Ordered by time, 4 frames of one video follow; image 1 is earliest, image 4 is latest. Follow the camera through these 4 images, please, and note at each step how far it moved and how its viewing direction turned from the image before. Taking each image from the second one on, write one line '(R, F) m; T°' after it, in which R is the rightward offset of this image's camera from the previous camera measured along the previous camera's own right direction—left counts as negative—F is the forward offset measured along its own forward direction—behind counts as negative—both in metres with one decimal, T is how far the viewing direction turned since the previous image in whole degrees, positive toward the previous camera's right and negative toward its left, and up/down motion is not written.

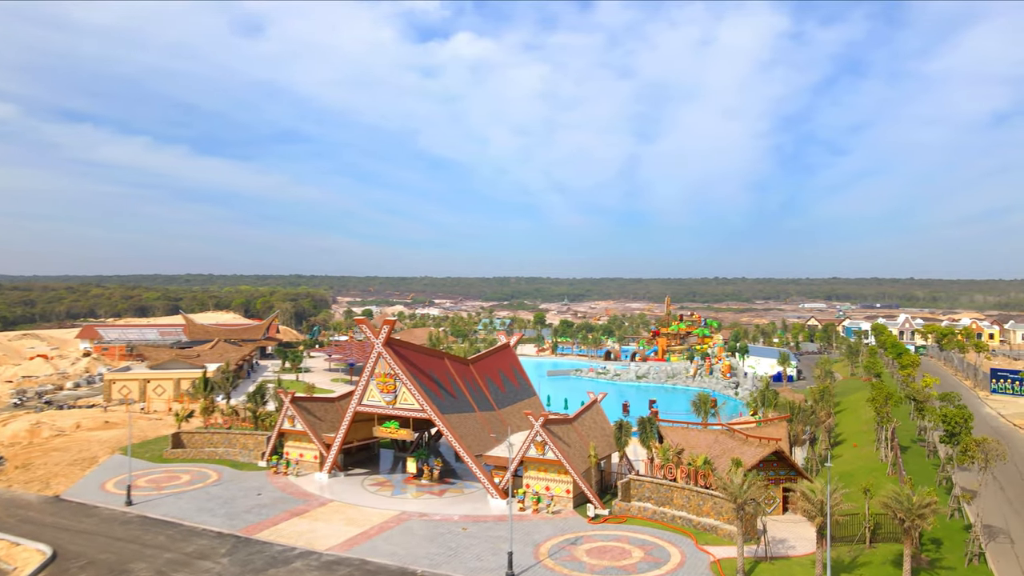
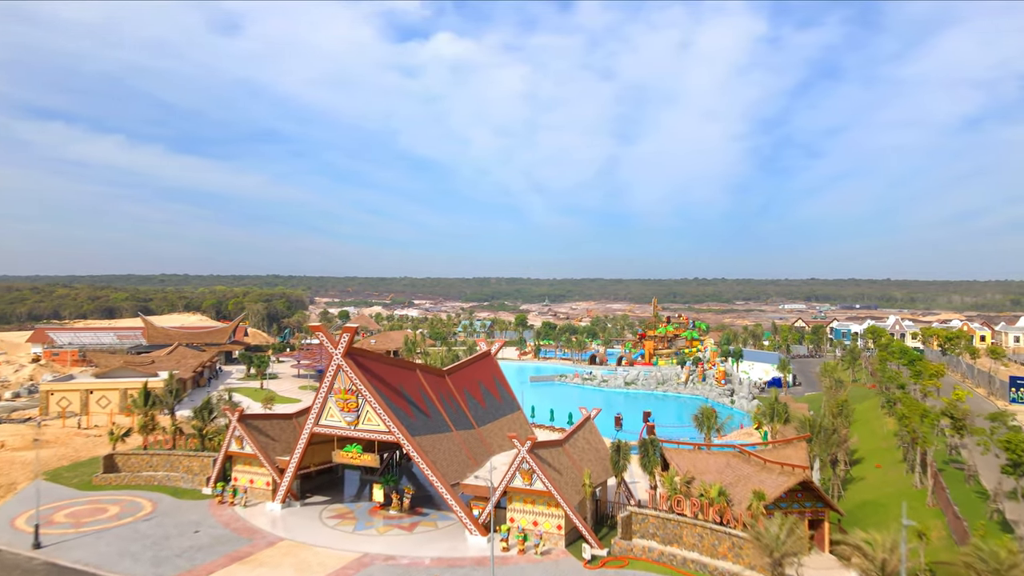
(0.0, +3.7) m; +2°
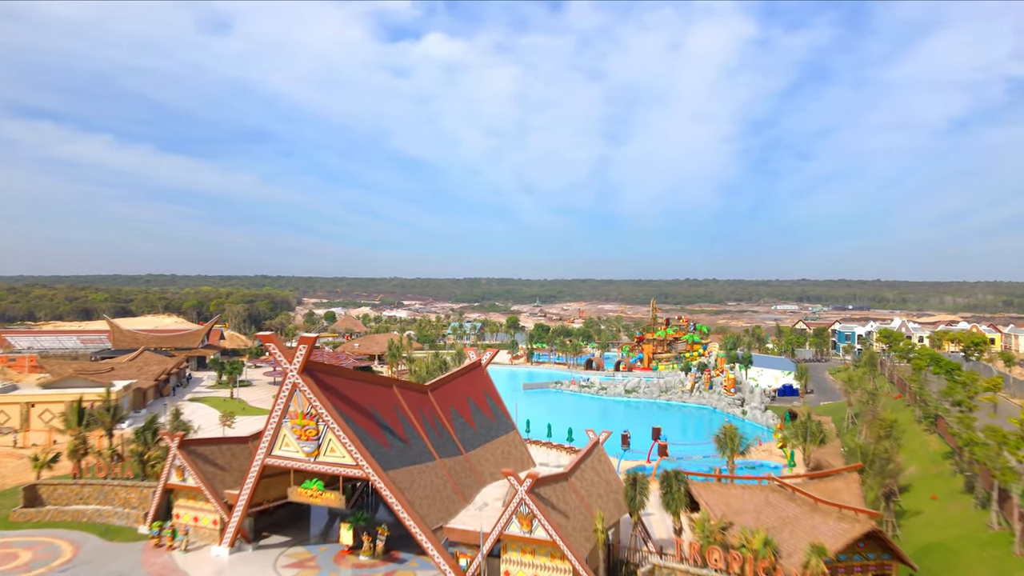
(-0.1, +4.2) m; +1°
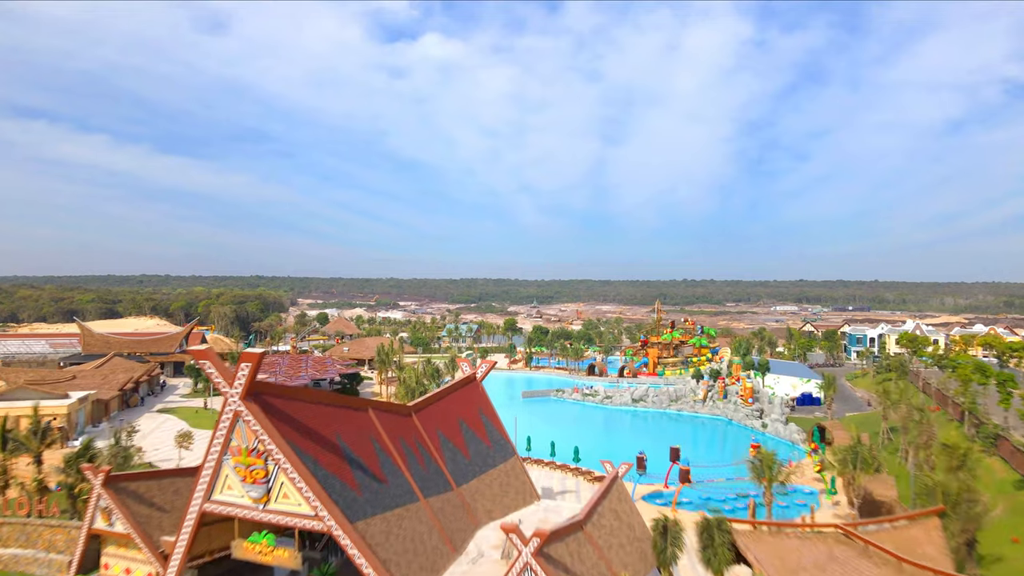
(-0.1, +4.0) m; 0°
